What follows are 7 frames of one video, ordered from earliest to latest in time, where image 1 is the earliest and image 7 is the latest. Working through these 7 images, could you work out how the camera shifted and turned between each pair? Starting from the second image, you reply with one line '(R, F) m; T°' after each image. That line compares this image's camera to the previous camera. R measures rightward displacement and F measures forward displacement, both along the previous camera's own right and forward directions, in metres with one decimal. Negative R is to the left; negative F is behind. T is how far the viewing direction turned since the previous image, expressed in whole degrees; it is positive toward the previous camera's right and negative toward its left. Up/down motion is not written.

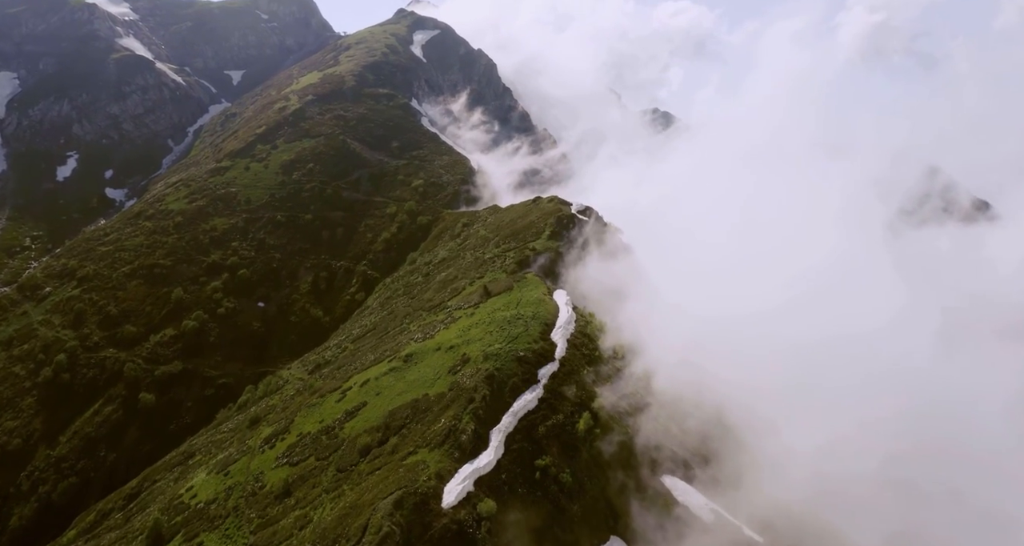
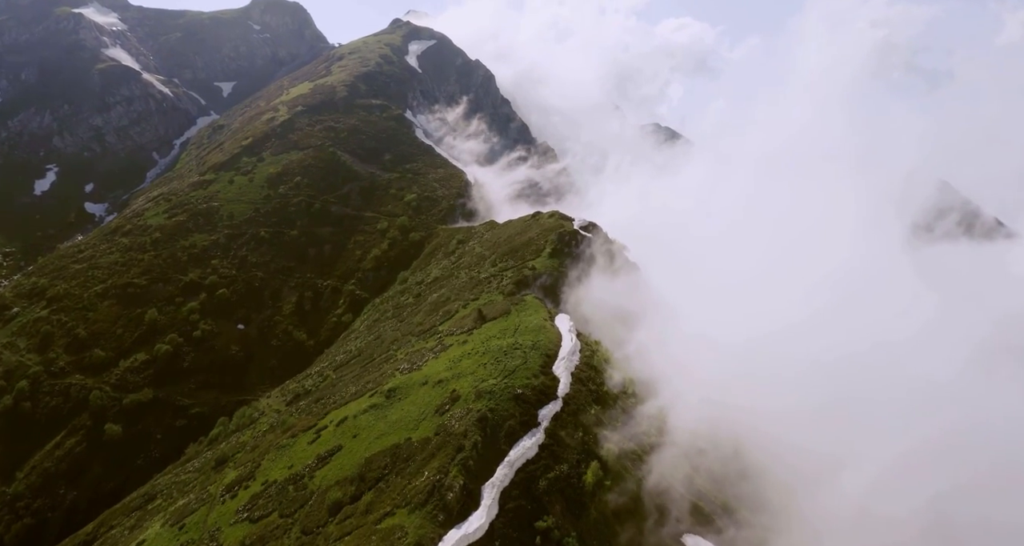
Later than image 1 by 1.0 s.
(+0.3, +9.9) m; 0°
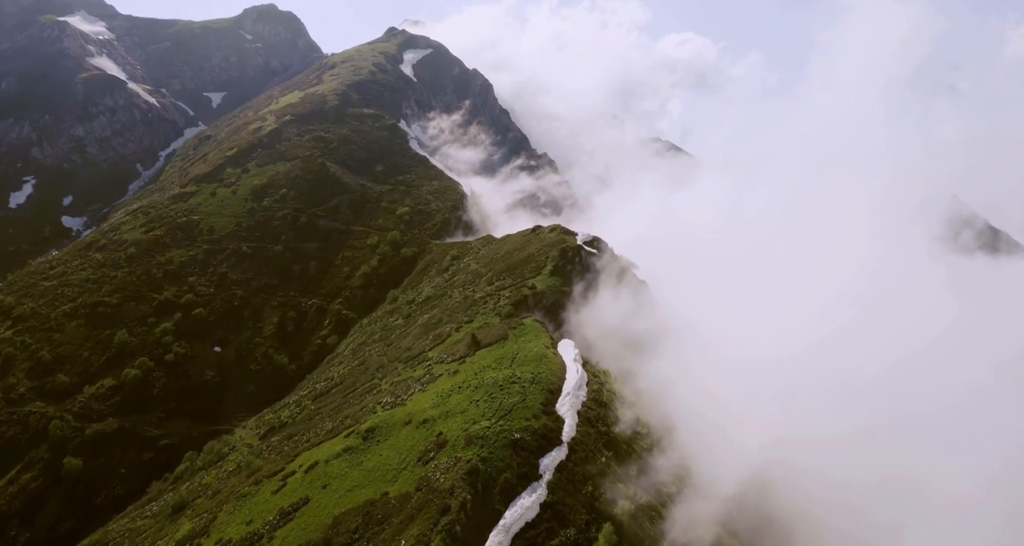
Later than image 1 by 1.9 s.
(+0.3, +9.9) m; 0°
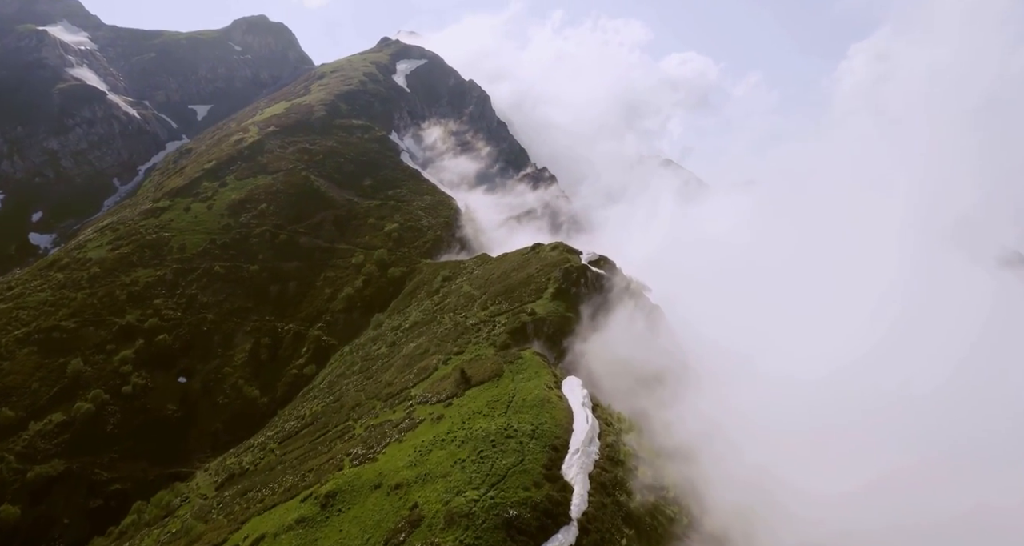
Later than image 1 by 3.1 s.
(+0.3, +12.3) m; 0°
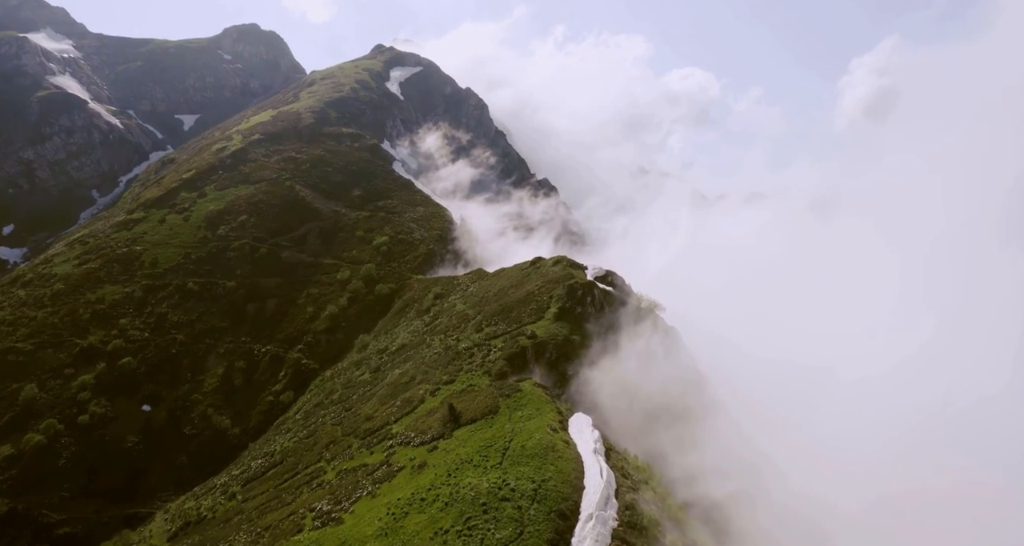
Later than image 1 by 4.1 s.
(+0.2, +10.4) m; 0°
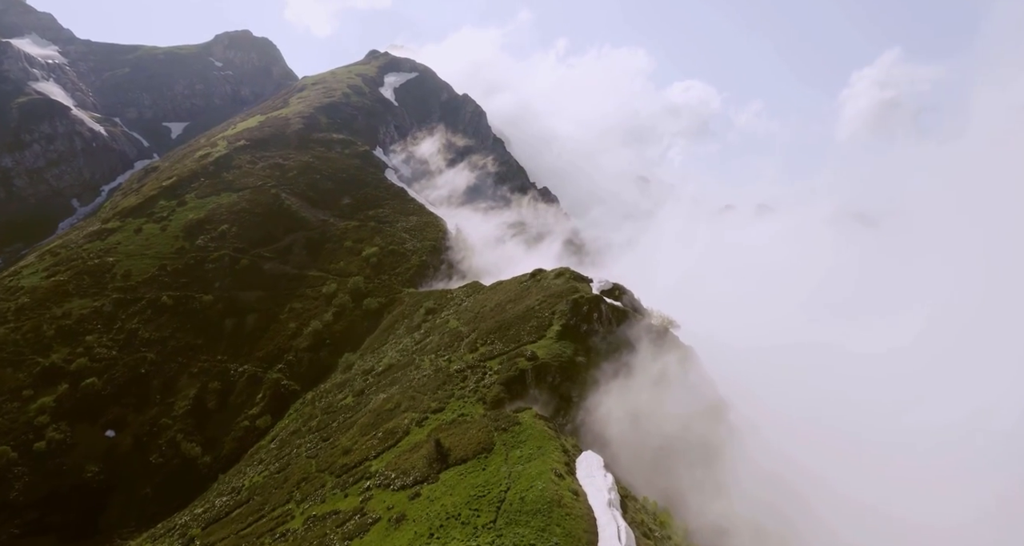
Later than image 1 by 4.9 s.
(+0.1, +8.5) m; 0°
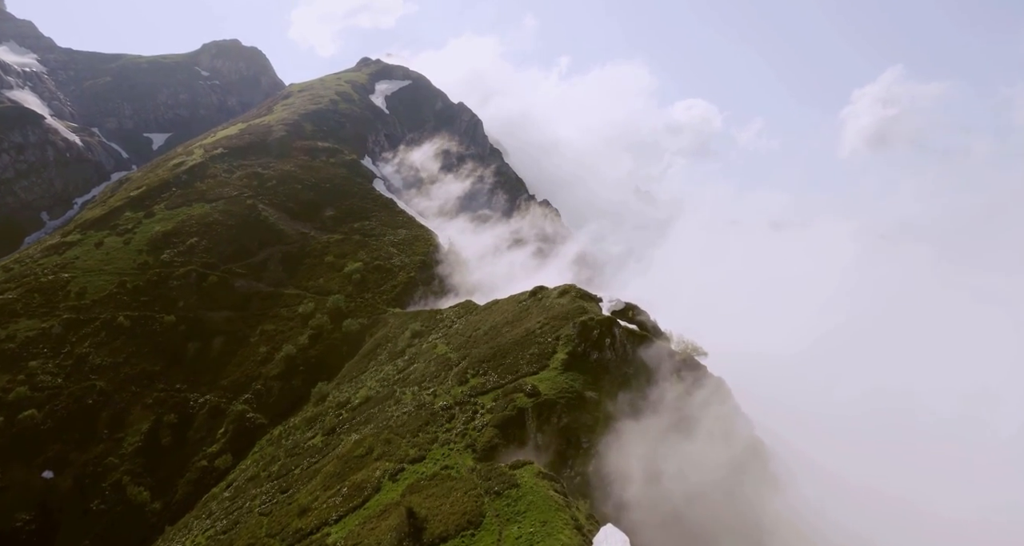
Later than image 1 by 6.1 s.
(+0.2, +11.8) m; 0°
